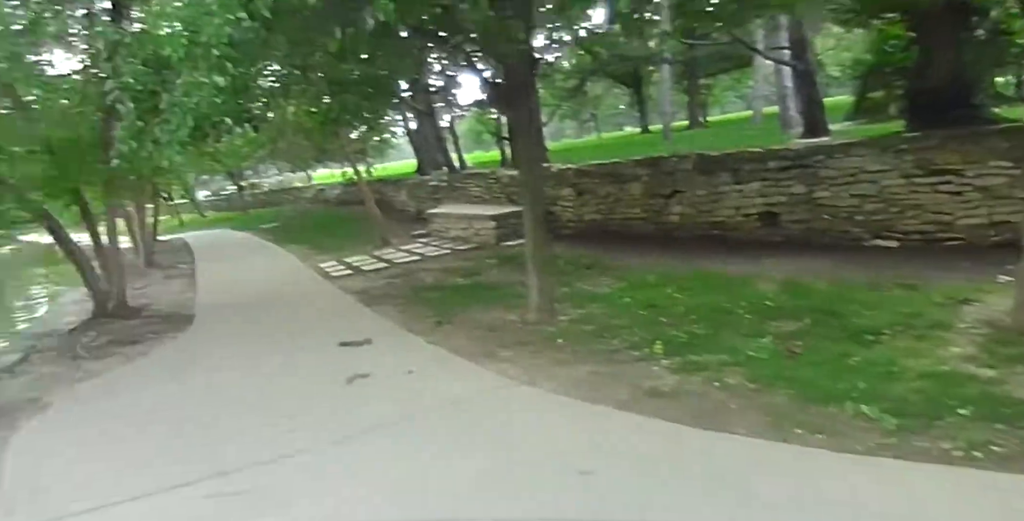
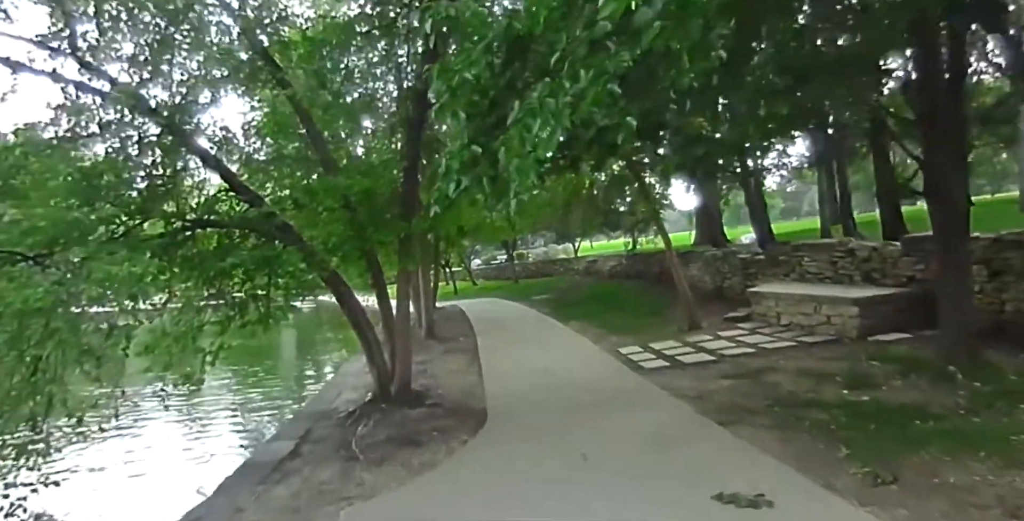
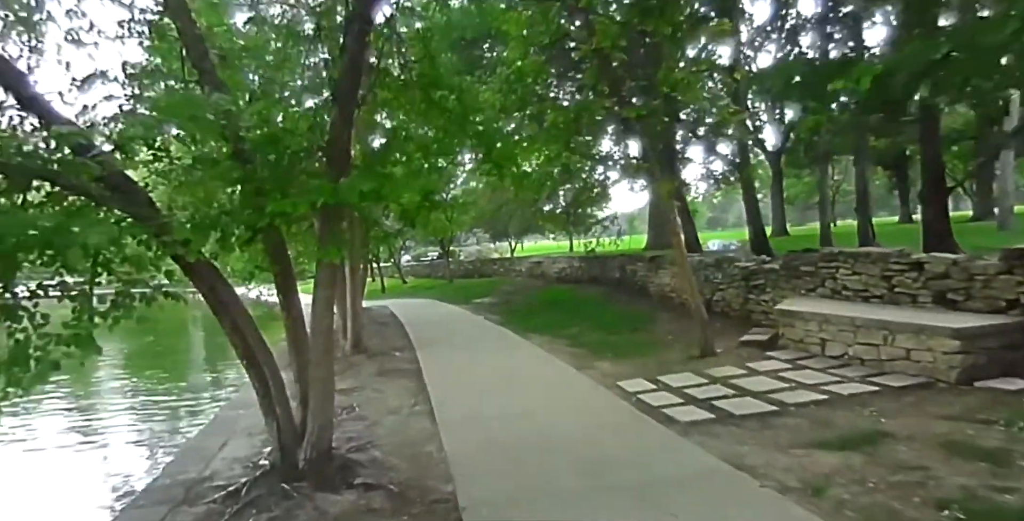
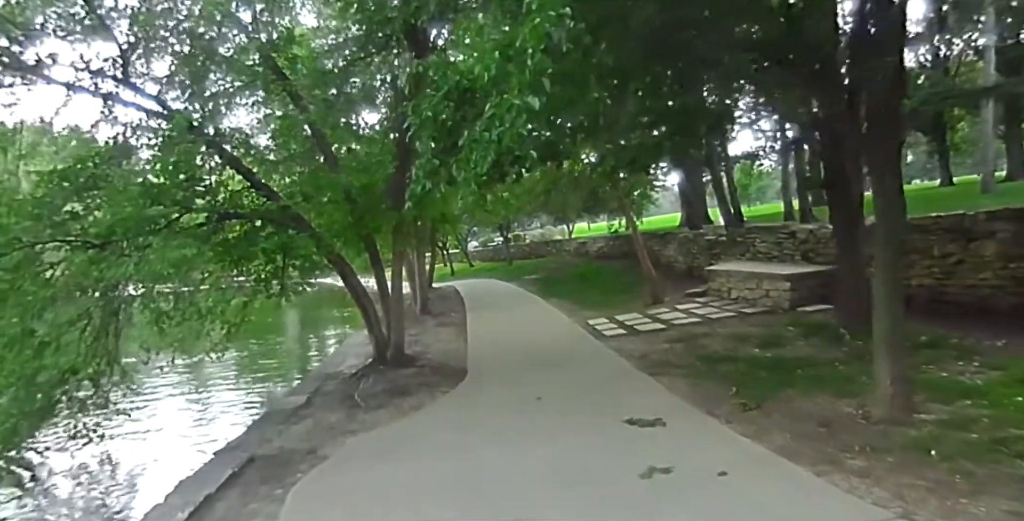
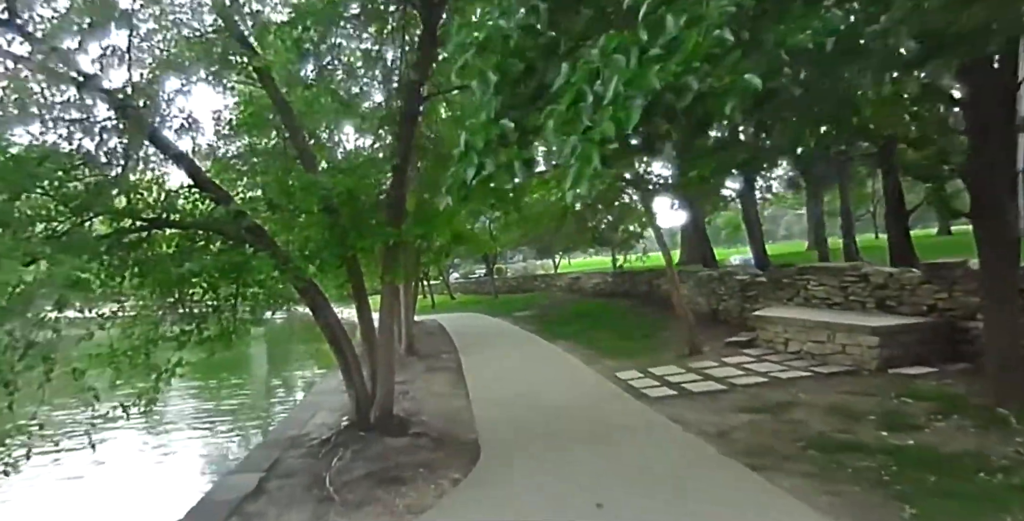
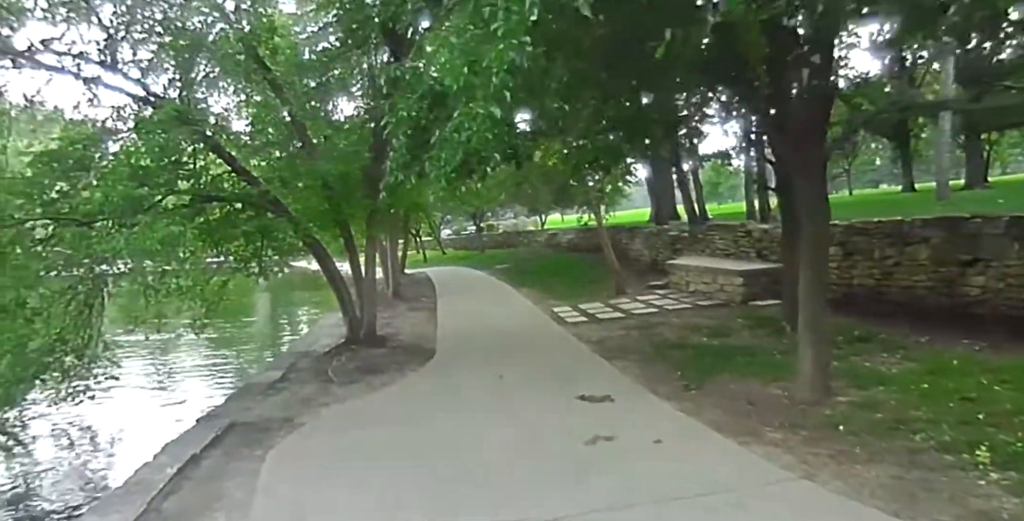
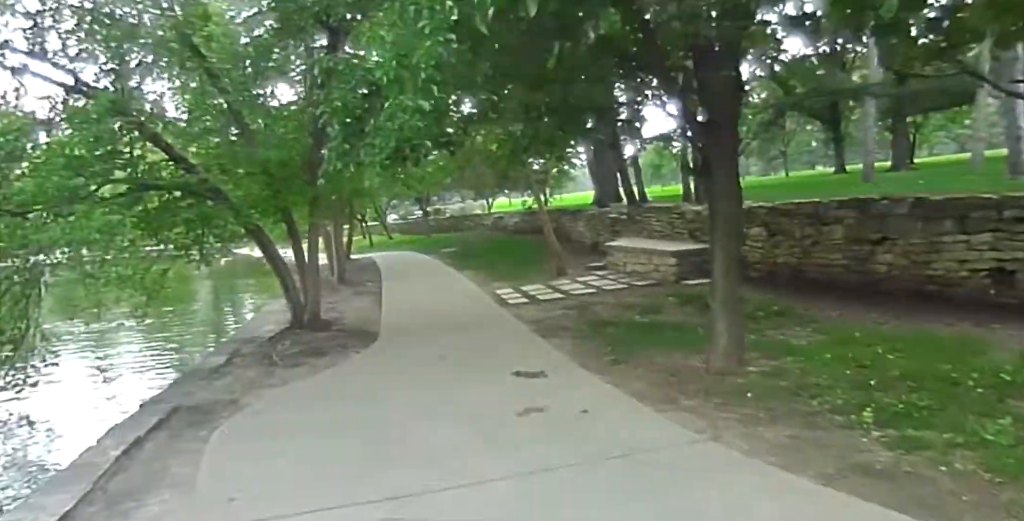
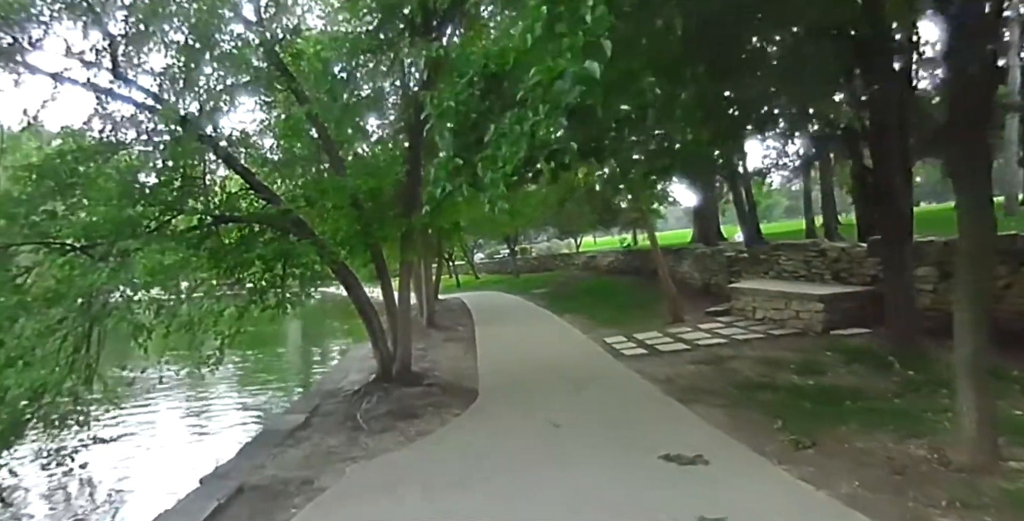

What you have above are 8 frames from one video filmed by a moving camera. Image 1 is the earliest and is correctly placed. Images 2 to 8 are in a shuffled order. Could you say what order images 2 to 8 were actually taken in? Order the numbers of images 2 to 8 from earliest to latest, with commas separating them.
7, 6, 4, 8, 2, 5, 3
